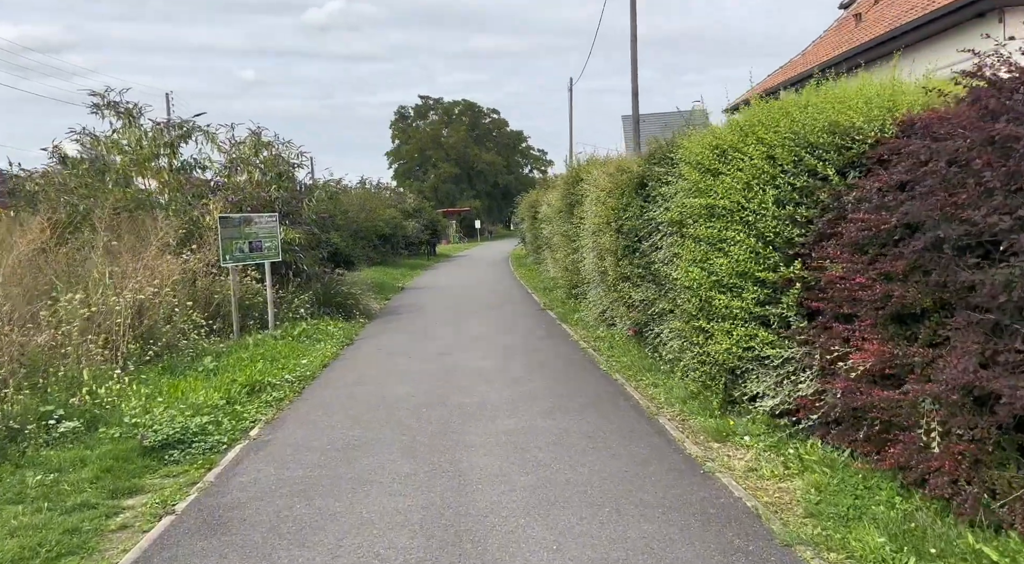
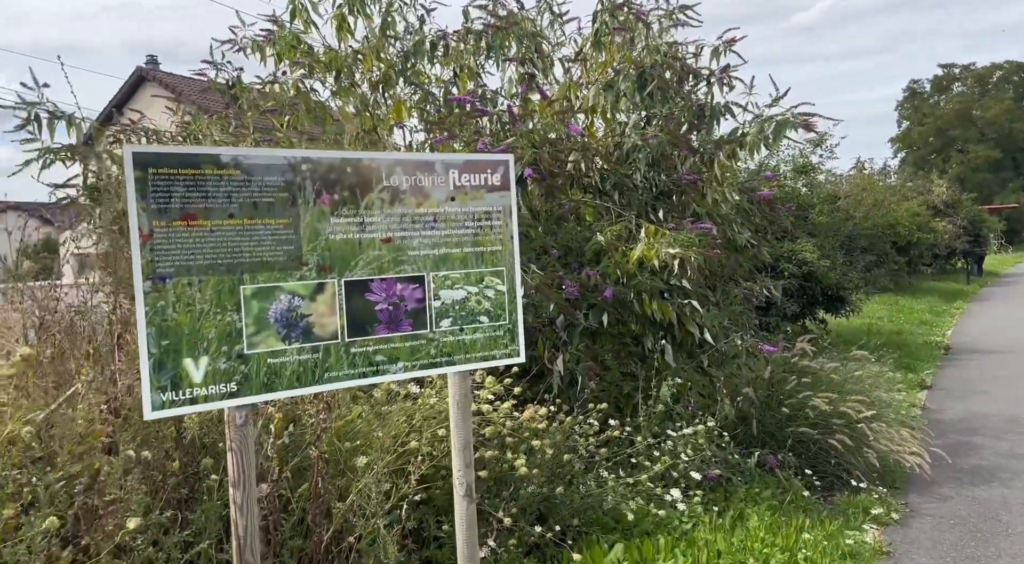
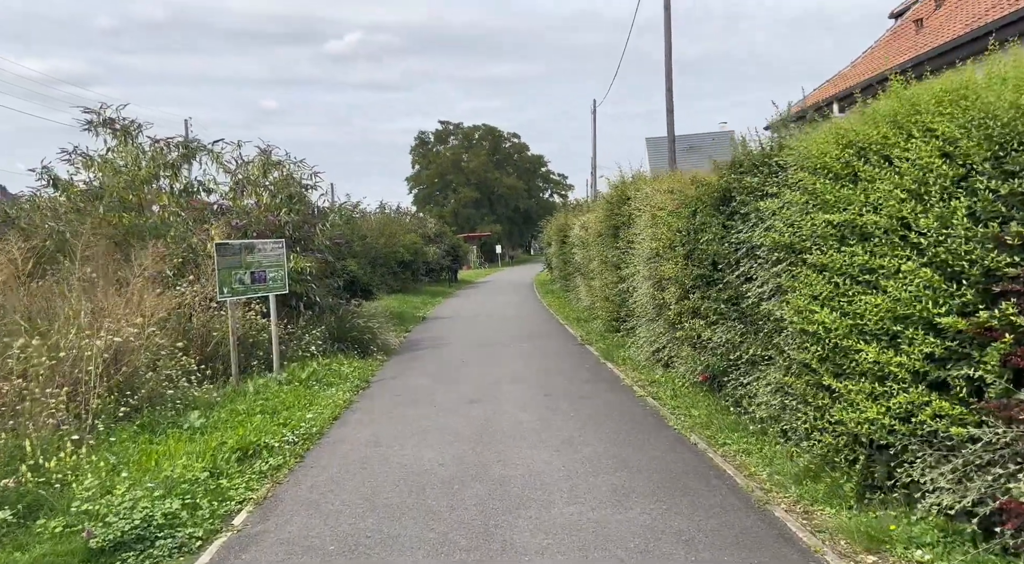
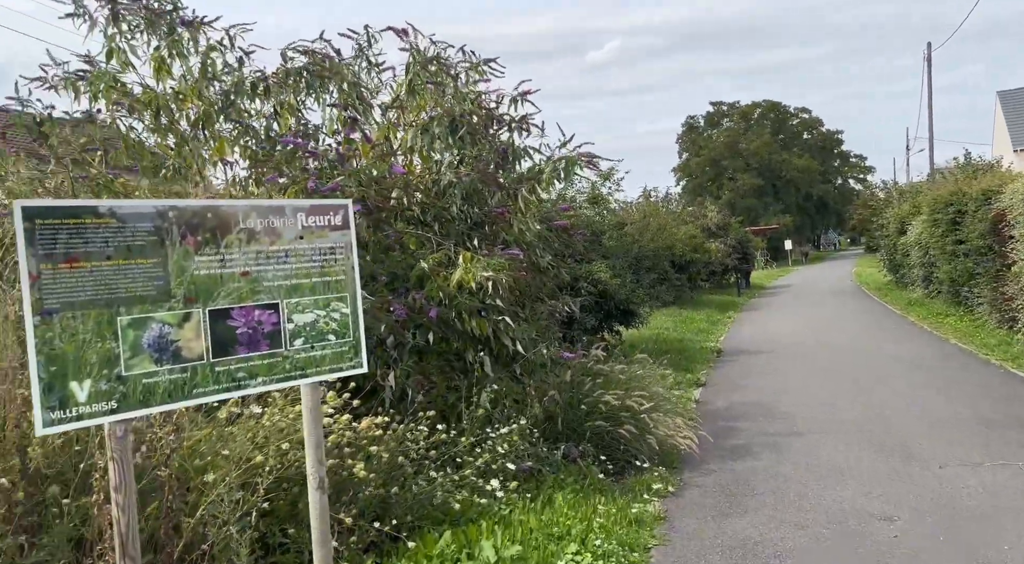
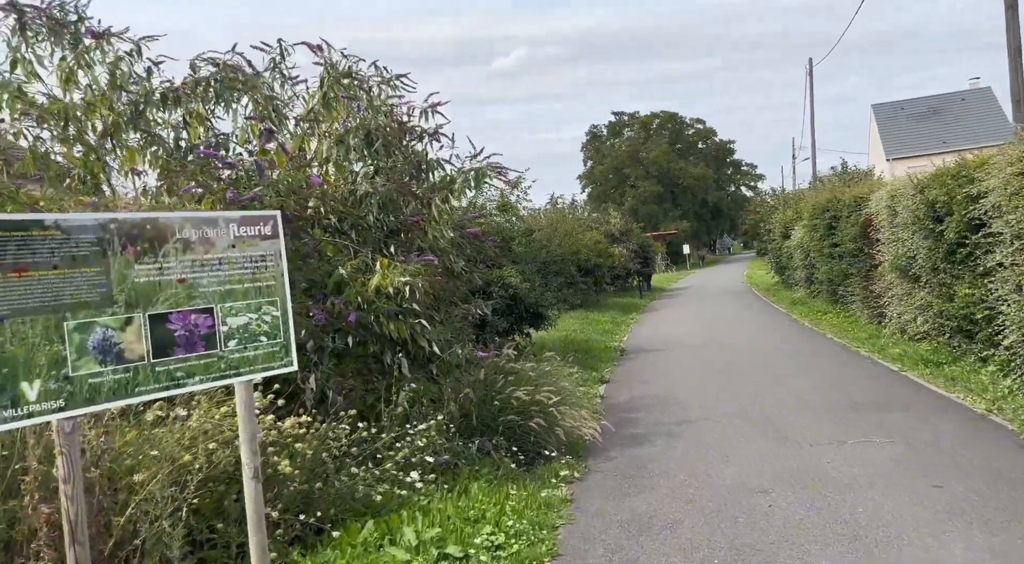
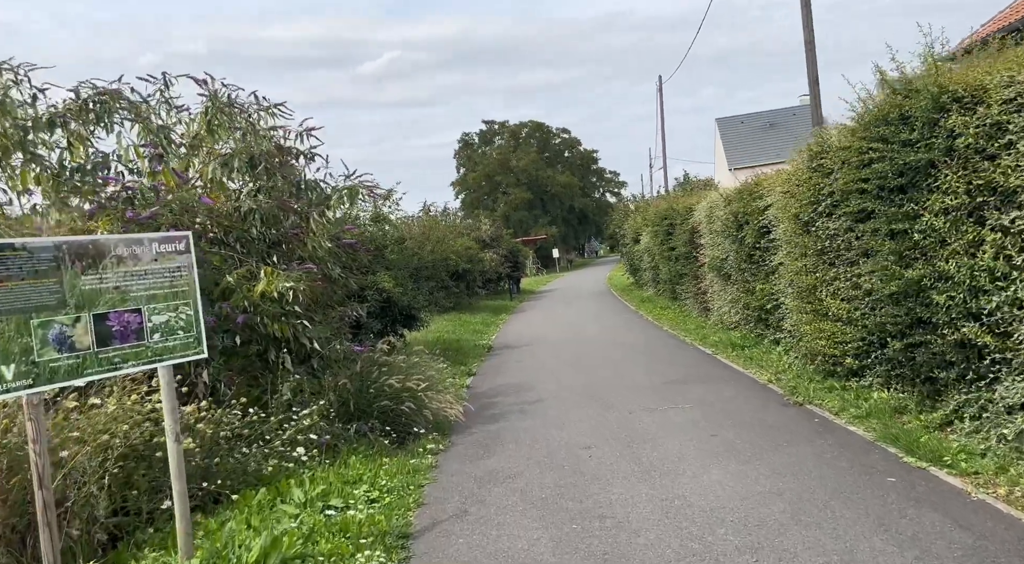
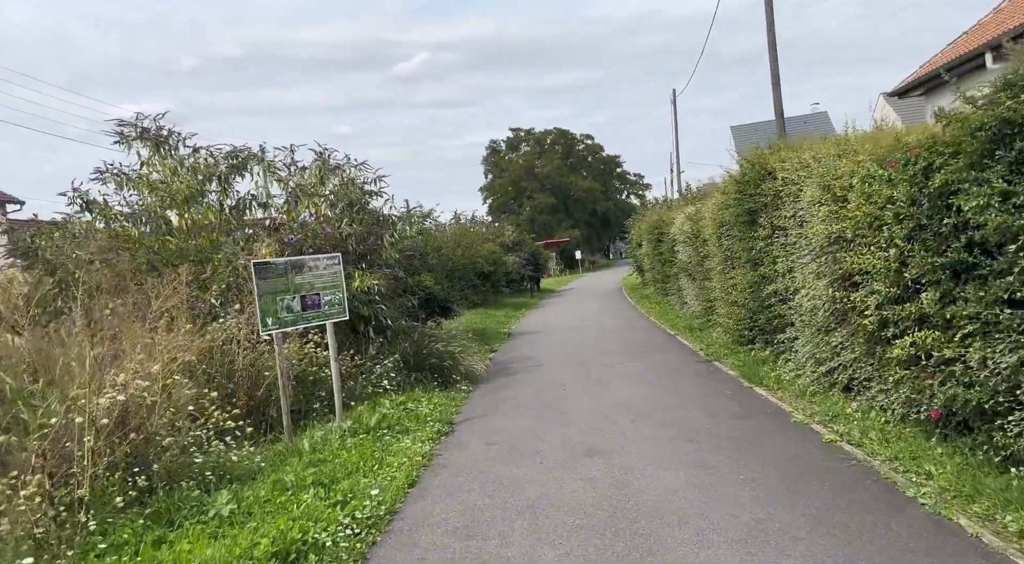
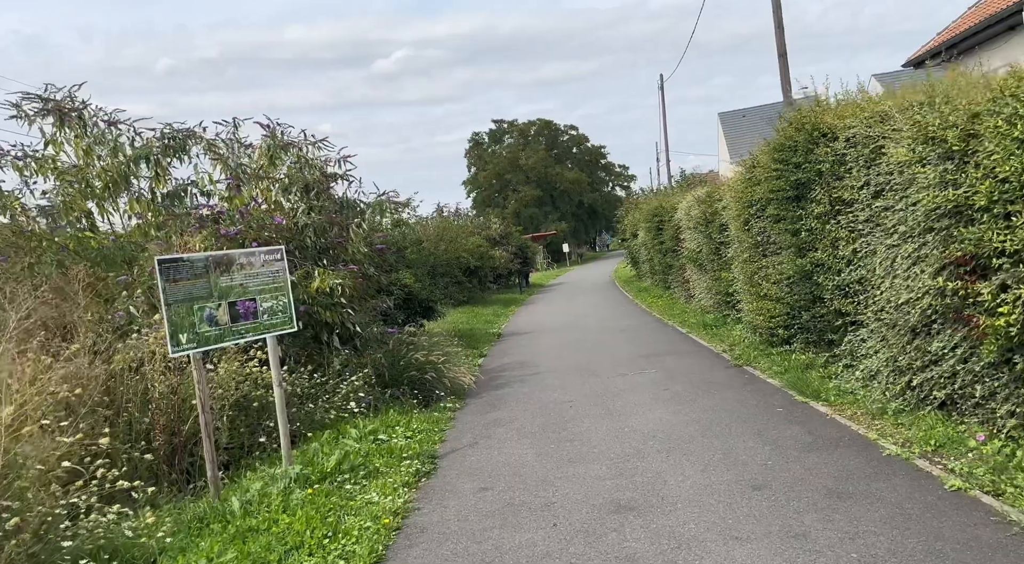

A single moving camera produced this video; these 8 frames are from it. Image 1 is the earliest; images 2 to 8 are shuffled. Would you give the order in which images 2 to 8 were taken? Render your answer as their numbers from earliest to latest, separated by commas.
3, 7, 8, 6, 5, 4, 2
